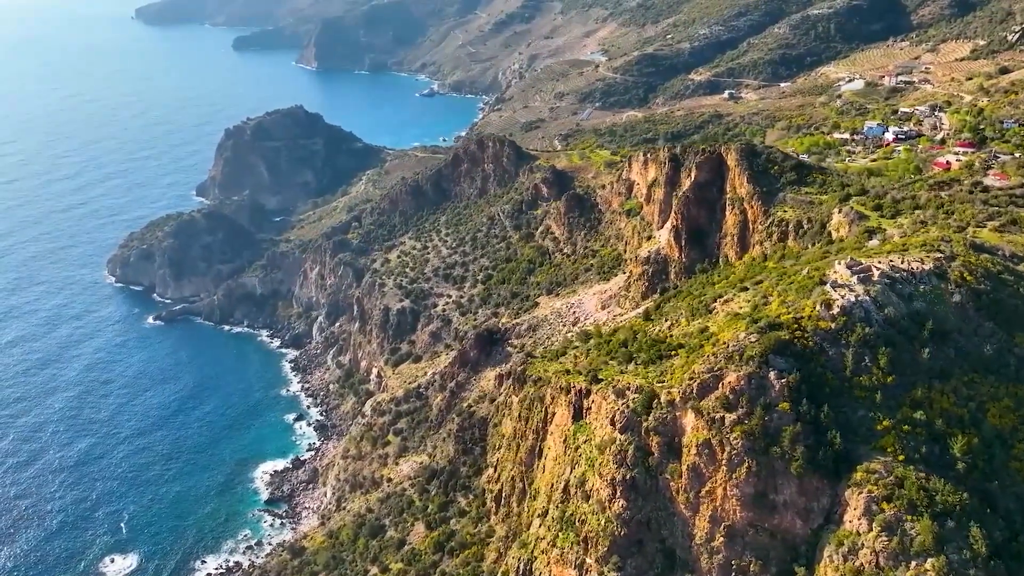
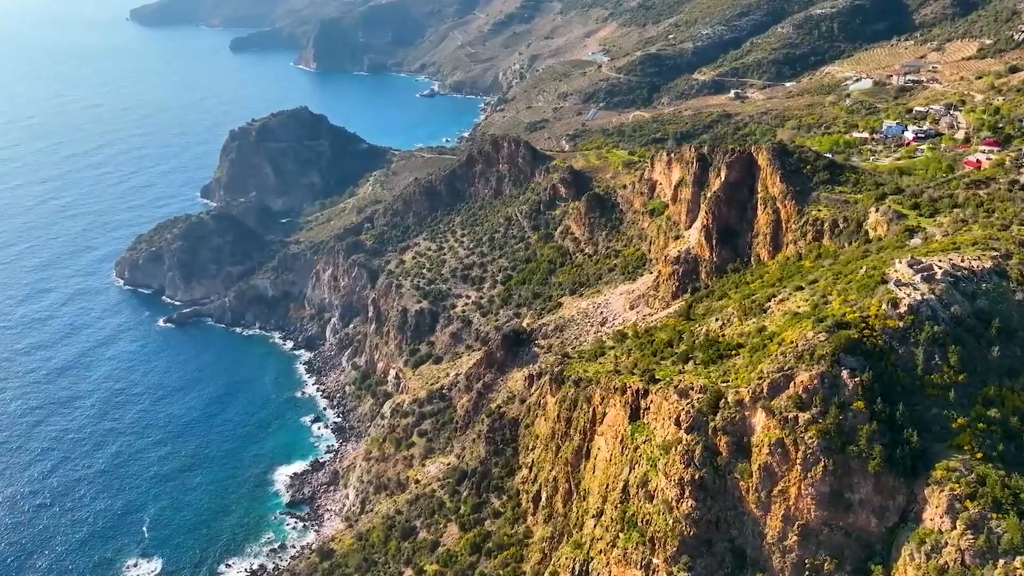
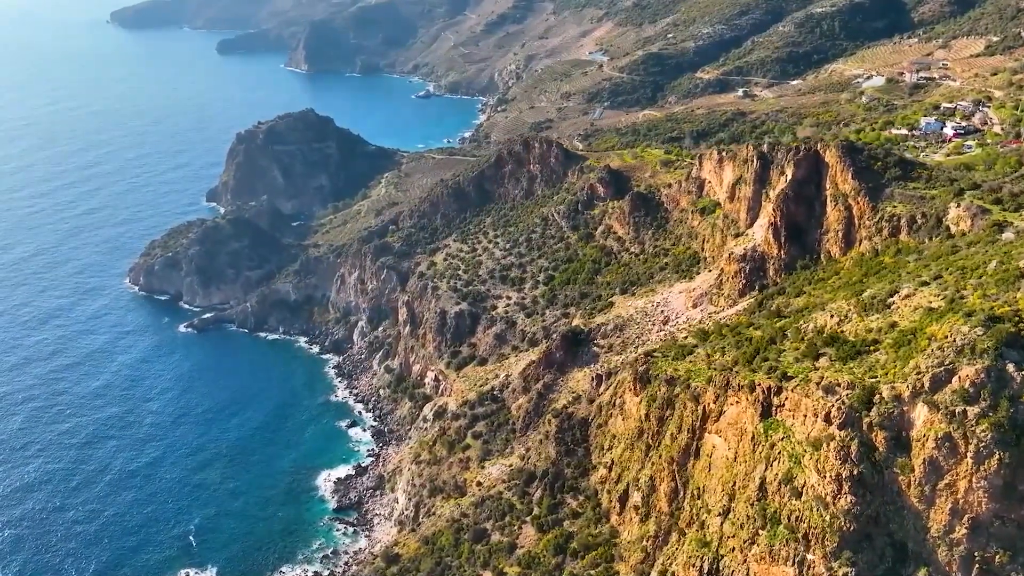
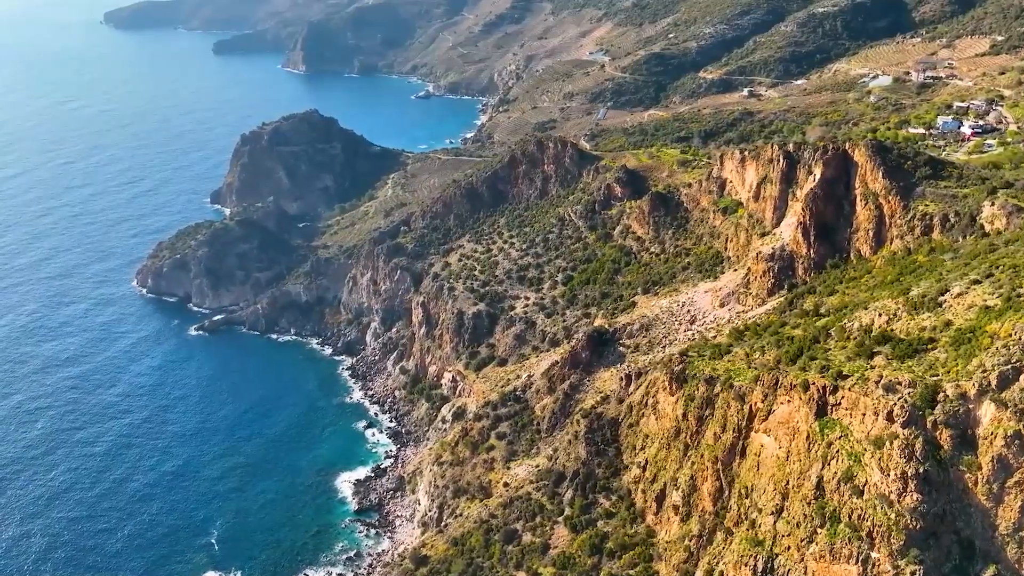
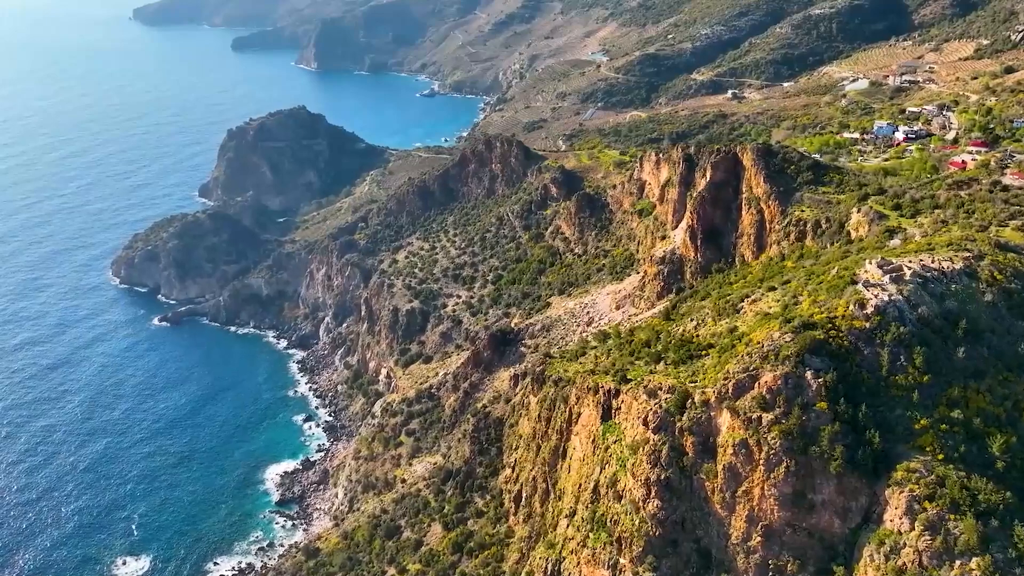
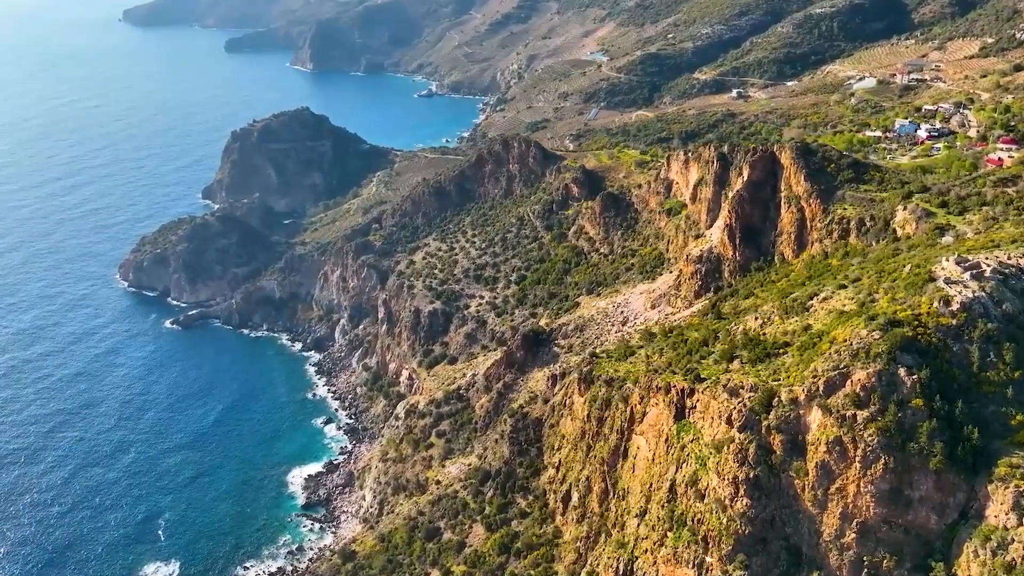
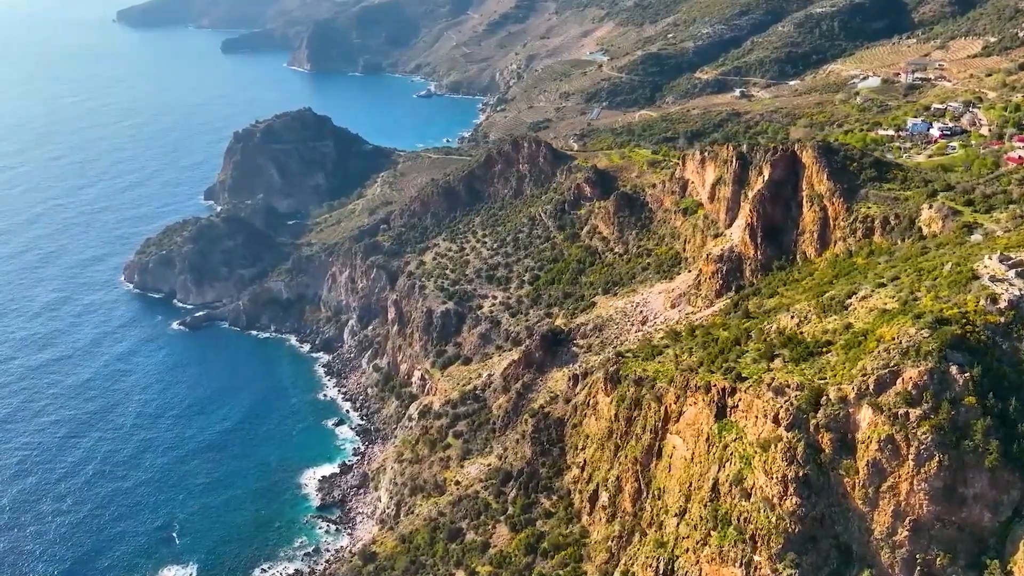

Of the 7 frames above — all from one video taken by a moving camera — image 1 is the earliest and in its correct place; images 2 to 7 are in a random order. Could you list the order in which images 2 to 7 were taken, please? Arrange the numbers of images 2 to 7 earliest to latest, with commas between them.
5, 2, 6, 7, 3, 4
